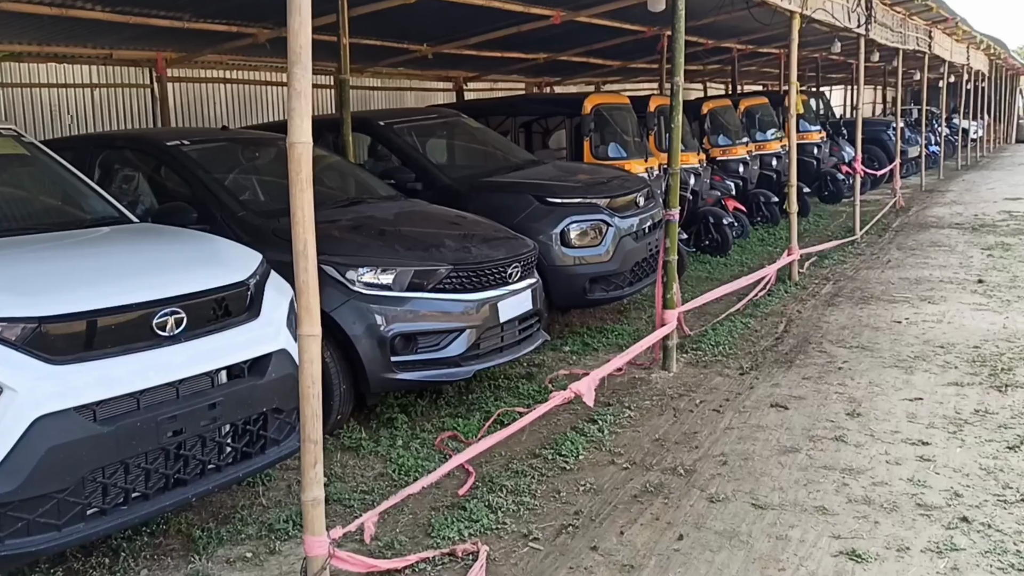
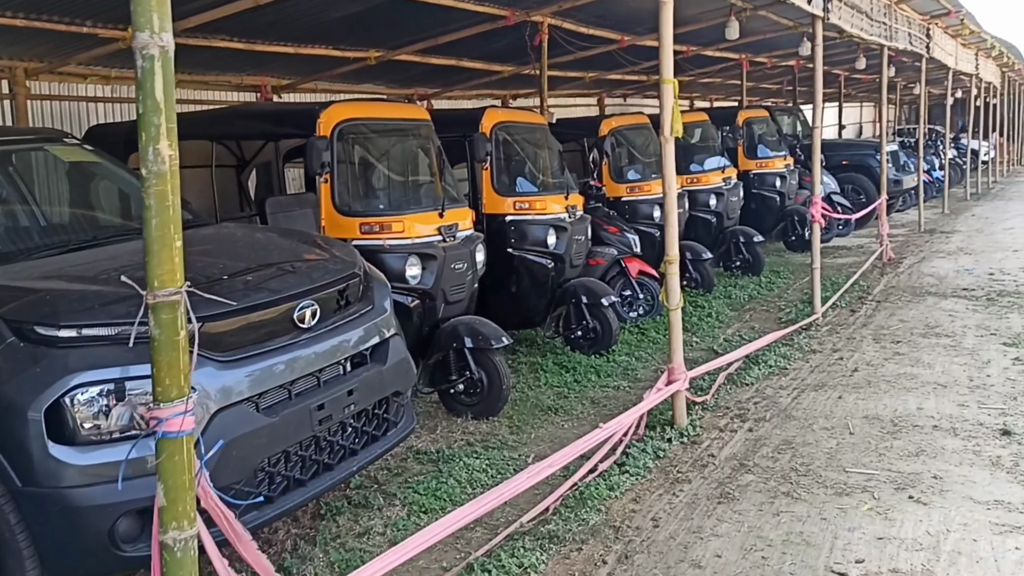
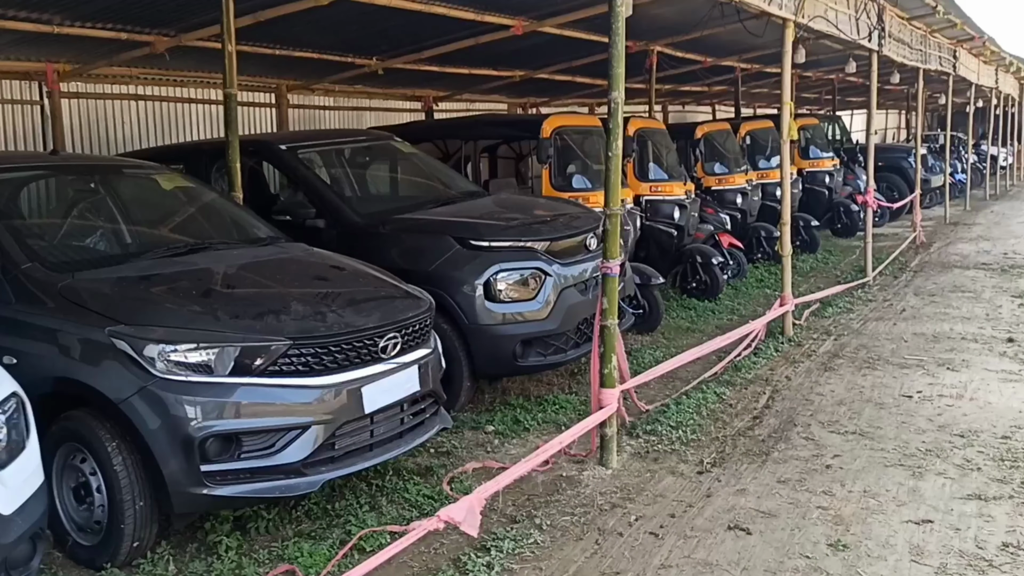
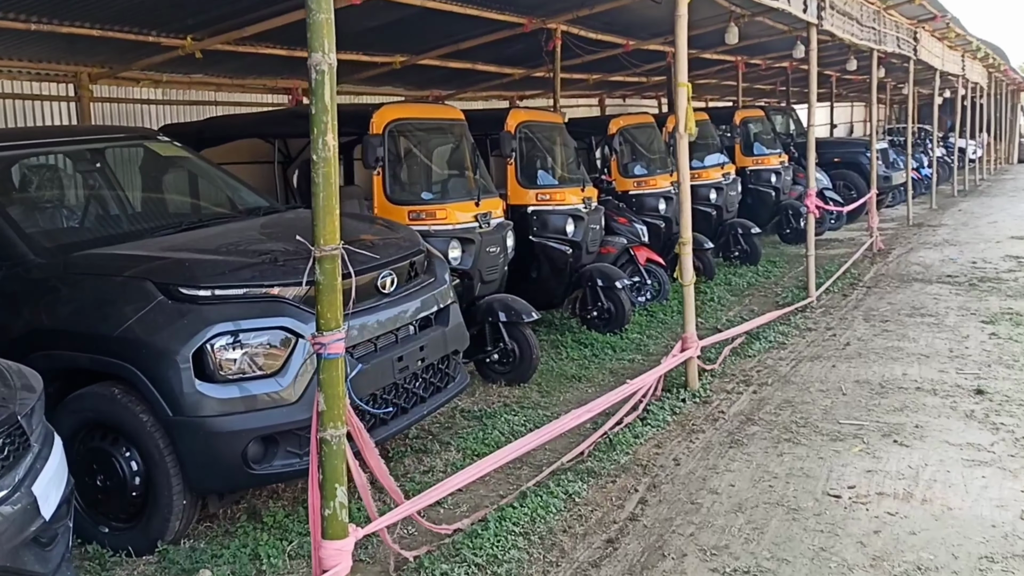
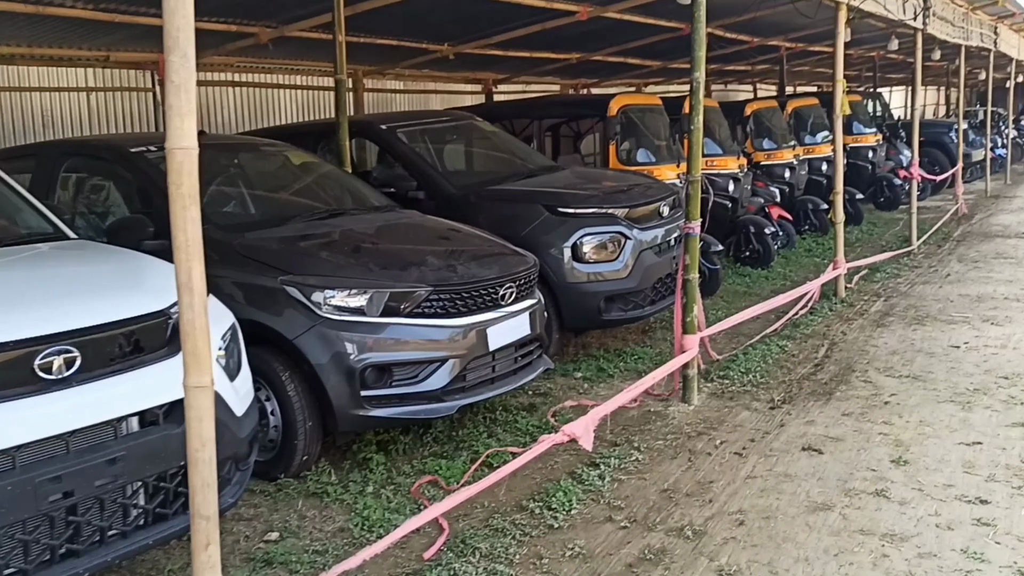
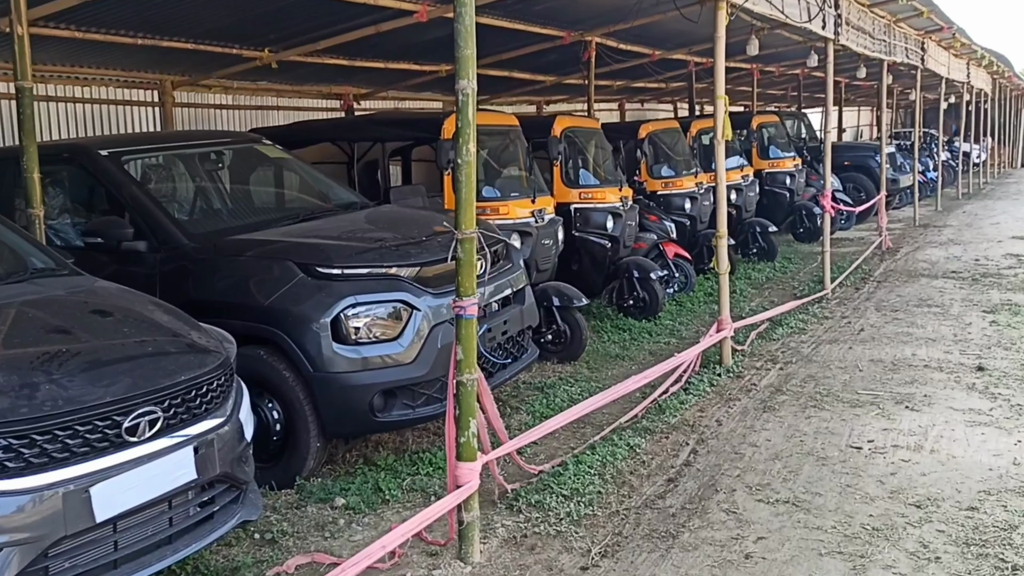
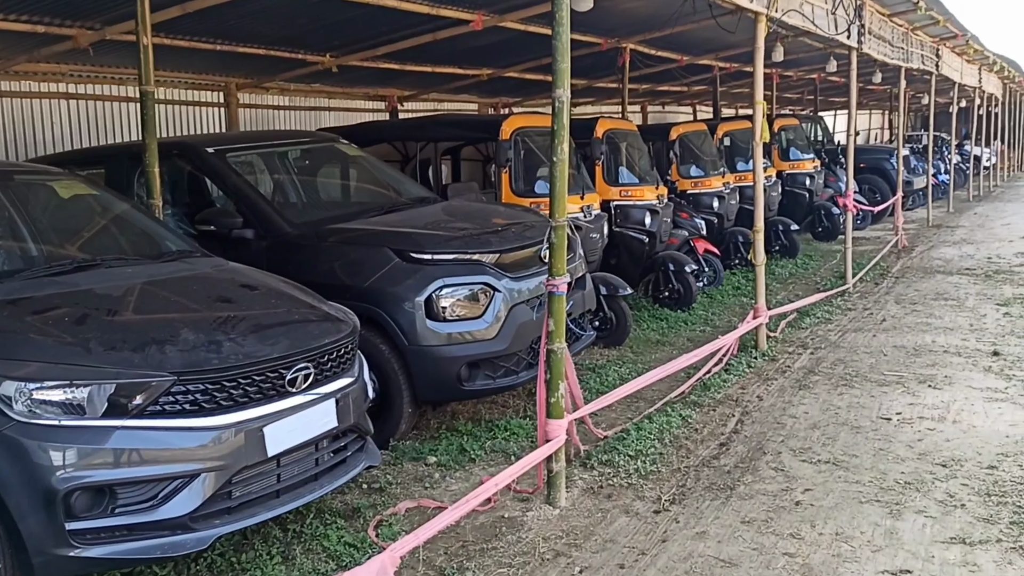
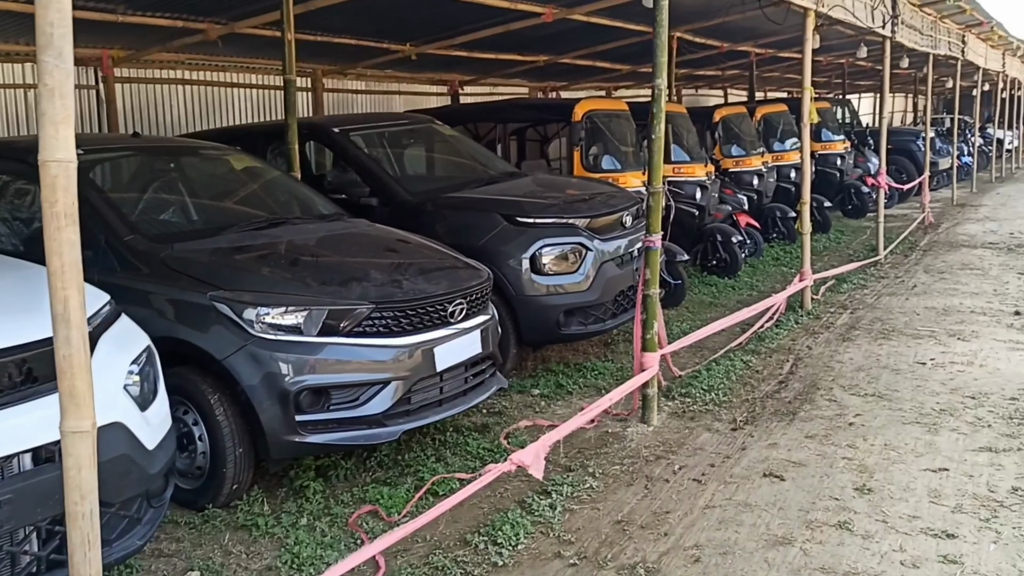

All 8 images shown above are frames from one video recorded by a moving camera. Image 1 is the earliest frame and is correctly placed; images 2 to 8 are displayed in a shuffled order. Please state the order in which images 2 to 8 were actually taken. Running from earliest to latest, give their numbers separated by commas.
5, 8, 3, 7, 6, 4, 2
